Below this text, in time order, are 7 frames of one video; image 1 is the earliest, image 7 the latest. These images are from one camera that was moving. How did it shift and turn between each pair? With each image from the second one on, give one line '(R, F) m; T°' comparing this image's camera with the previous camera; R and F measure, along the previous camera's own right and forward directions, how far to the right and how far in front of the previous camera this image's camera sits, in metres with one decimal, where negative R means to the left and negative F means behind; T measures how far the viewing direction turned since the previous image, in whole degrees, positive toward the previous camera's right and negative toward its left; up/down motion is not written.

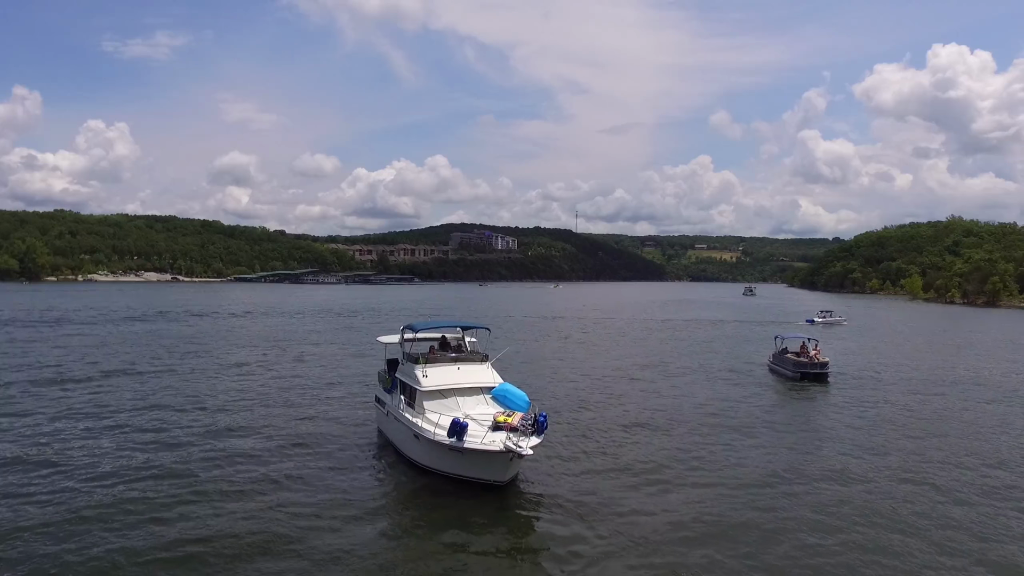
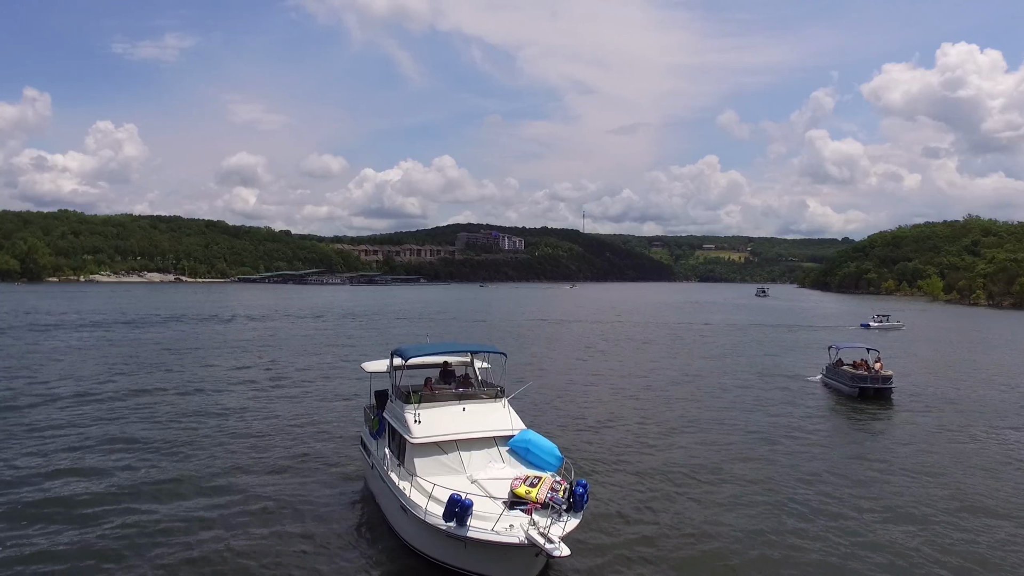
(-0.2, +2.9) m; -1°
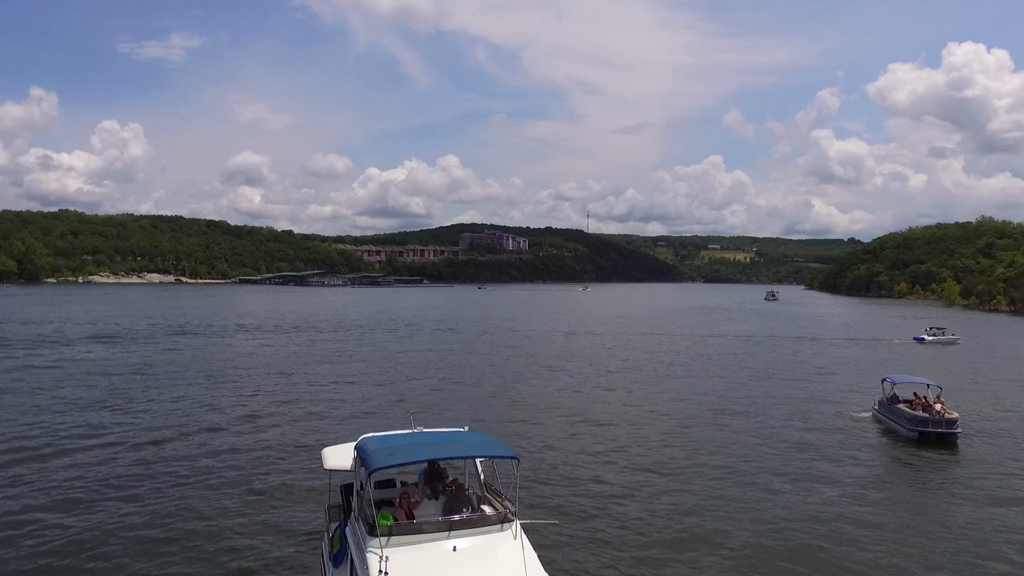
(+0.1, +2.7) m; 0°
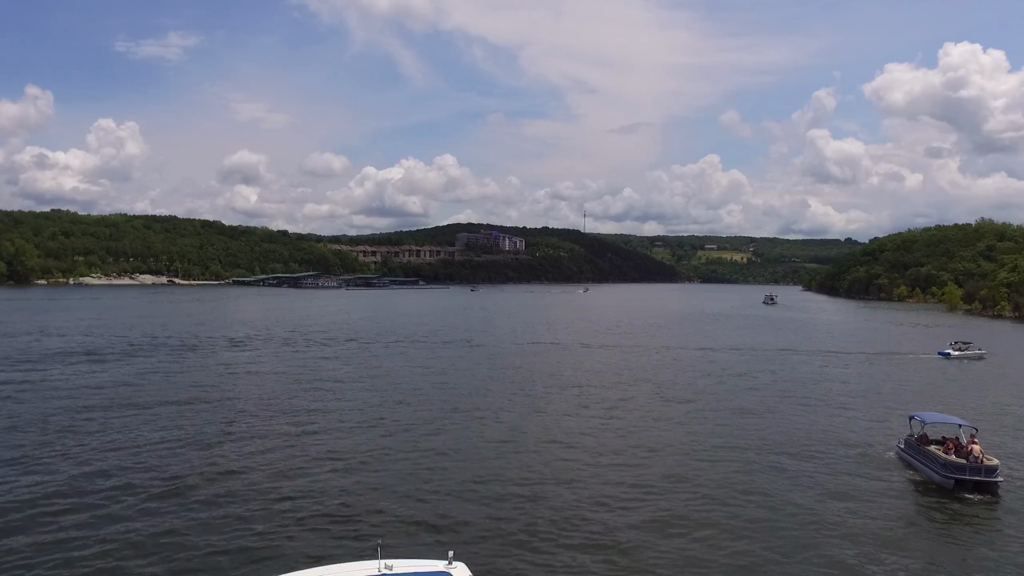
(+0.1, +1.7) m; 0°
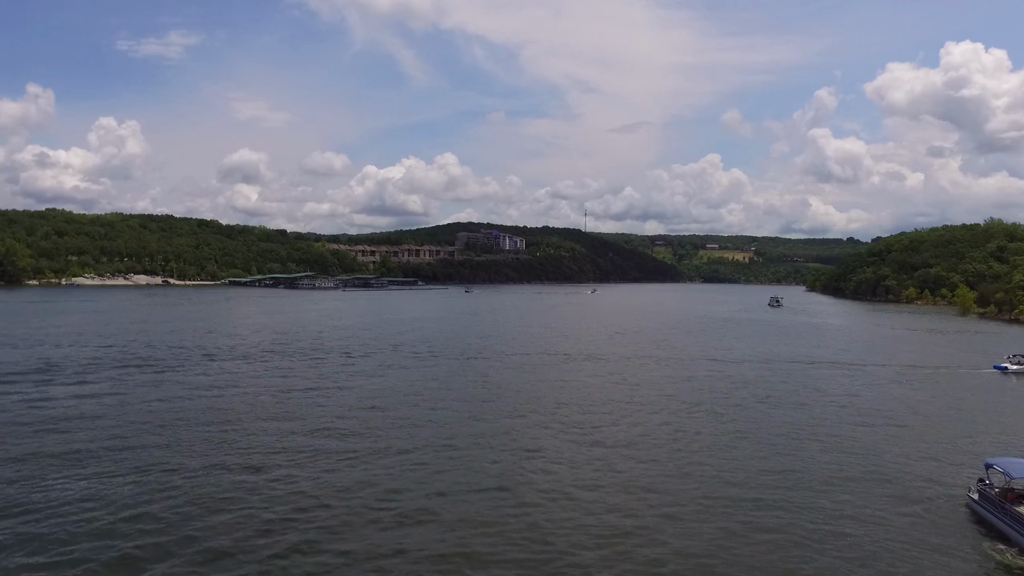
(+0.1, +3.0) m; 0°
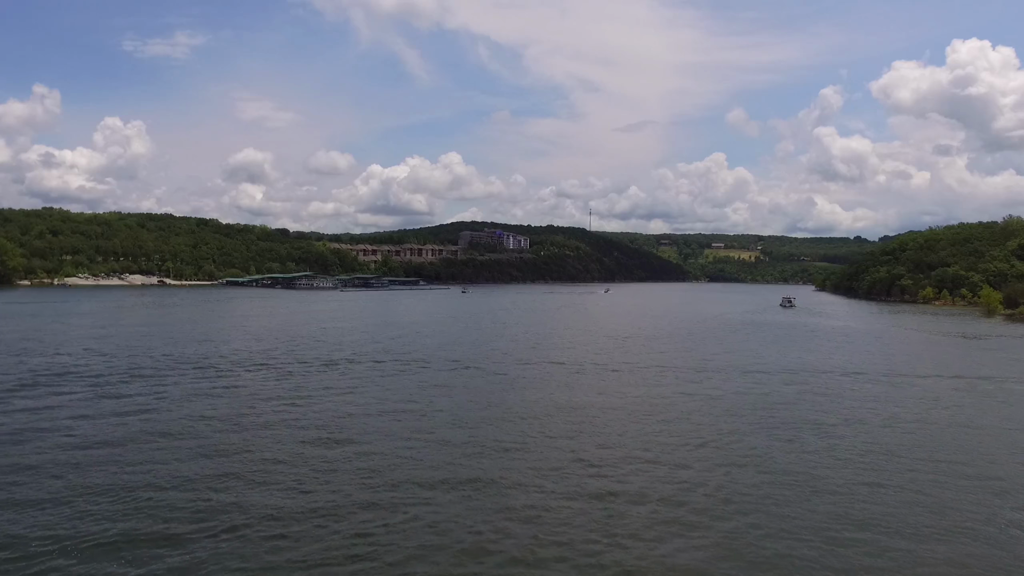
(+0.3, +4.4) m; 0°
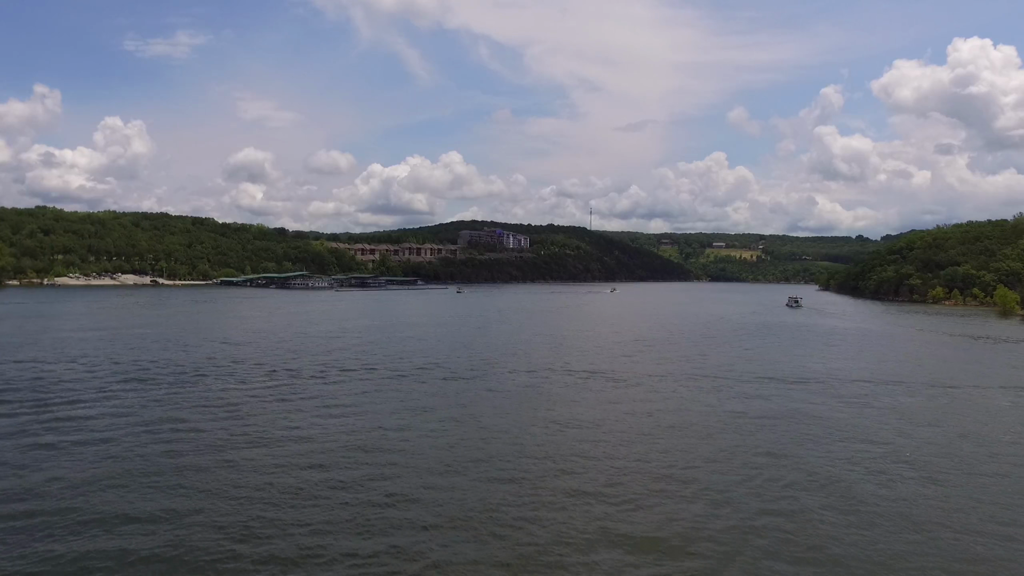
(+0.3, +3.3) m; 0°
